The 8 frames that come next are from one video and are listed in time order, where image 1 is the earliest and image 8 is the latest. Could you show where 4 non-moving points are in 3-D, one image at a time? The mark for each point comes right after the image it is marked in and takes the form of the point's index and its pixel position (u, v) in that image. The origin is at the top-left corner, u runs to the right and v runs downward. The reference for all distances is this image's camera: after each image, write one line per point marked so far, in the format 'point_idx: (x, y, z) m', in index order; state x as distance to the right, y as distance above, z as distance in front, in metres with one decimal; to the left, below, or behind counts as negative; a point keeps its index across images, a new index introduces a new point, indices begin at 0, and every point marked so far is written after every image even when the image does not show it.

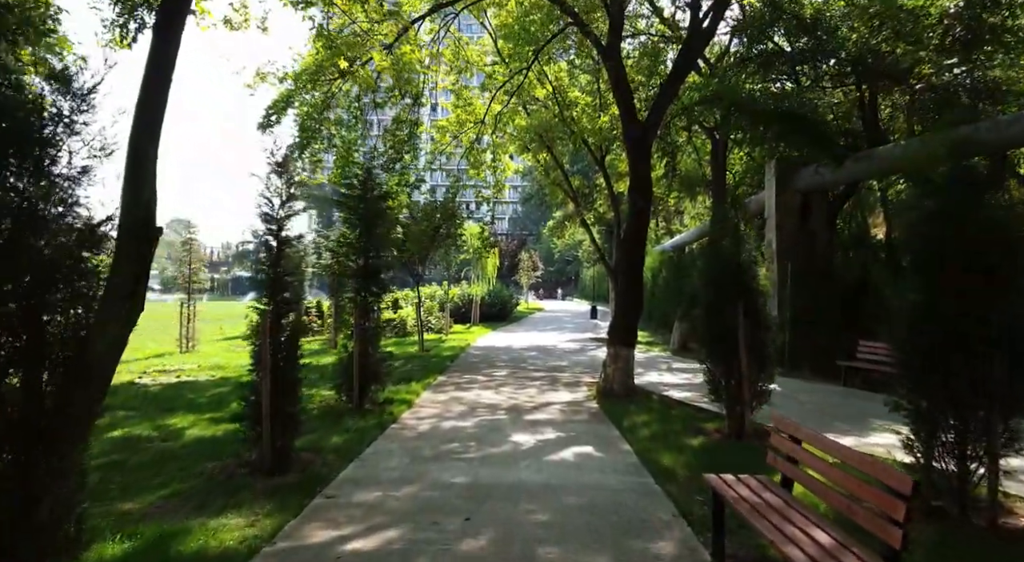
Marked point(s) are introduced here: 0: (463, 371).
0: (-1.1, -1.9, +12.2) m
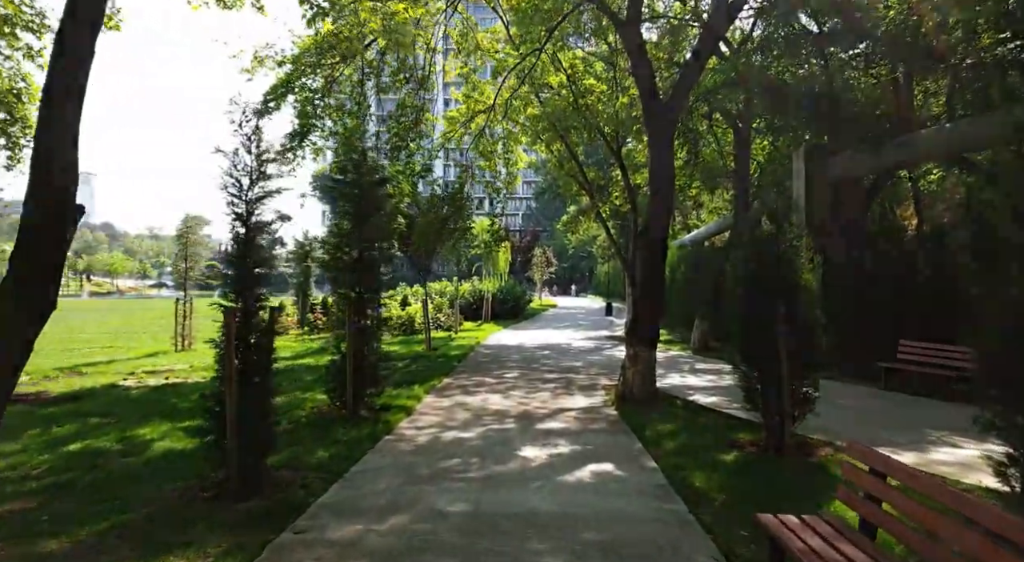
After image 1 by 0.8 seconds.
0: (-0.8, -1.8, +11.4) m
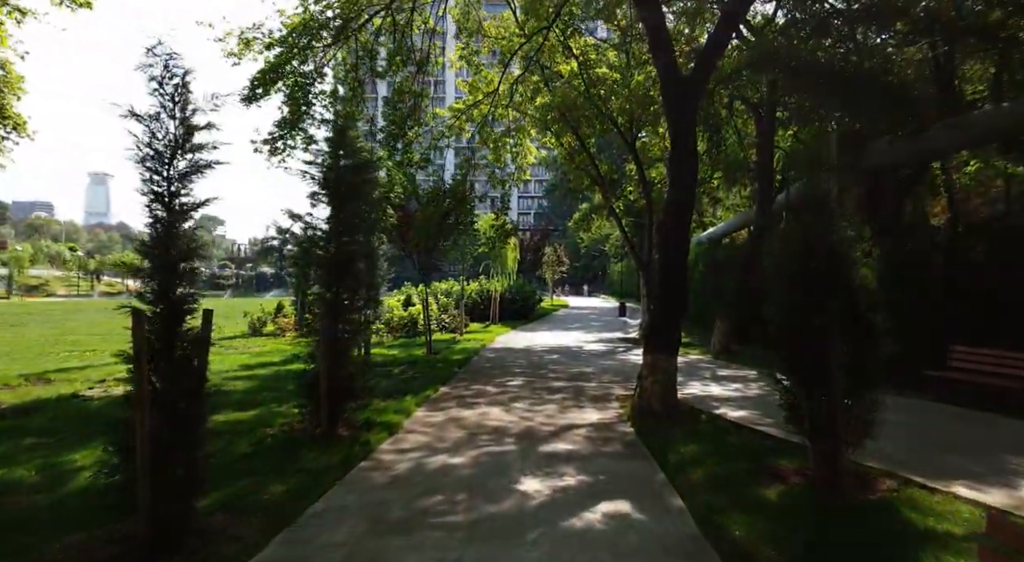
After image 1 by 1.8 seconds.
0: (-0.8, -1.8, +10.4) m
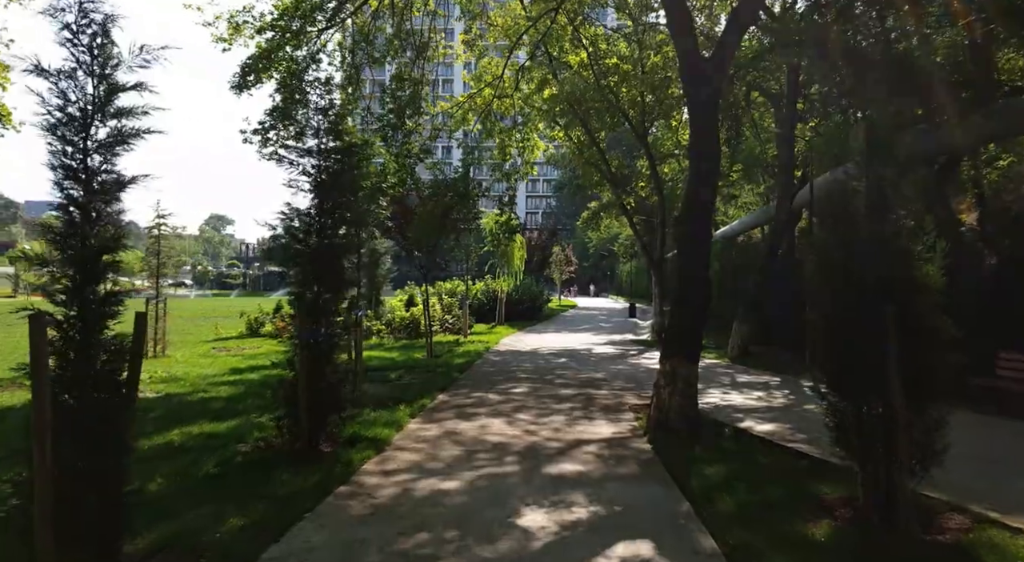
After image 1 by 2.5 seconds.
0: (-0.7, -1.8, +9.6) m
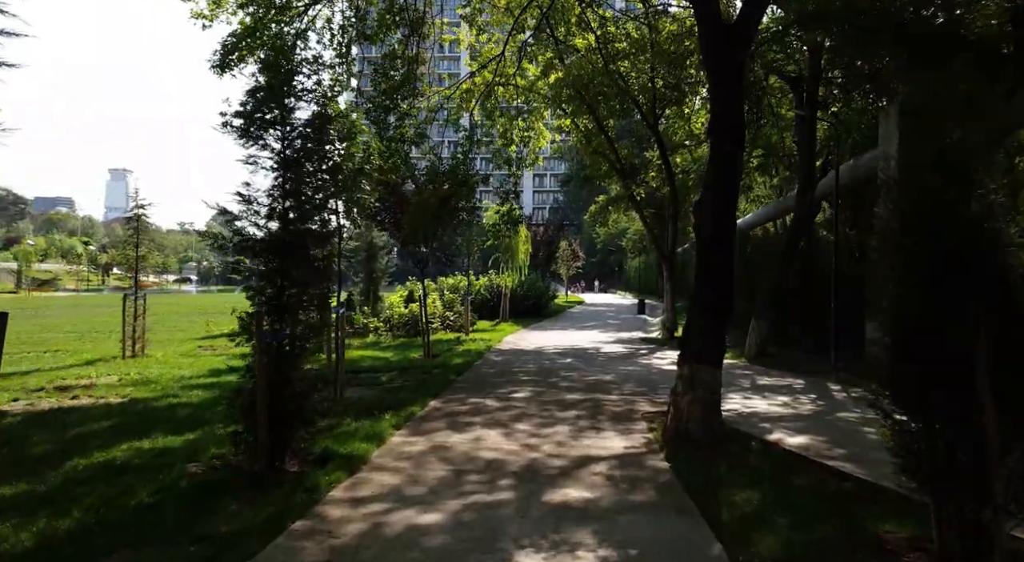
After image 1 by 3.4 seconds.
0: (-0.7, -1.7, +8.8) m
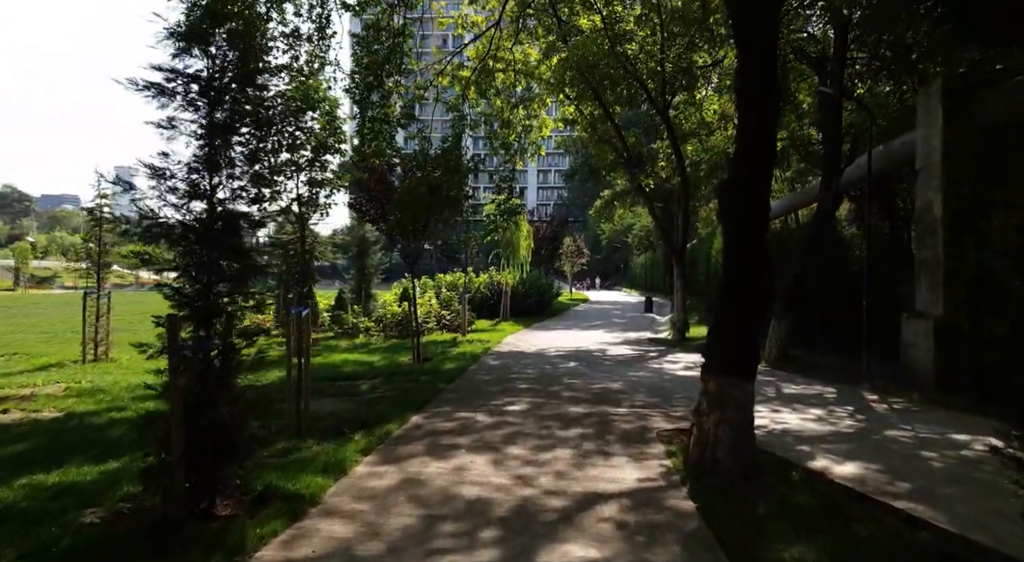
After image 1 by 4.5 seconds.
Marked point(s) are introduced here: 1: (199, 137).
0: (-0.7, -1.7, +7.7) m
1: (-2.3, +1.1, +4.2) m
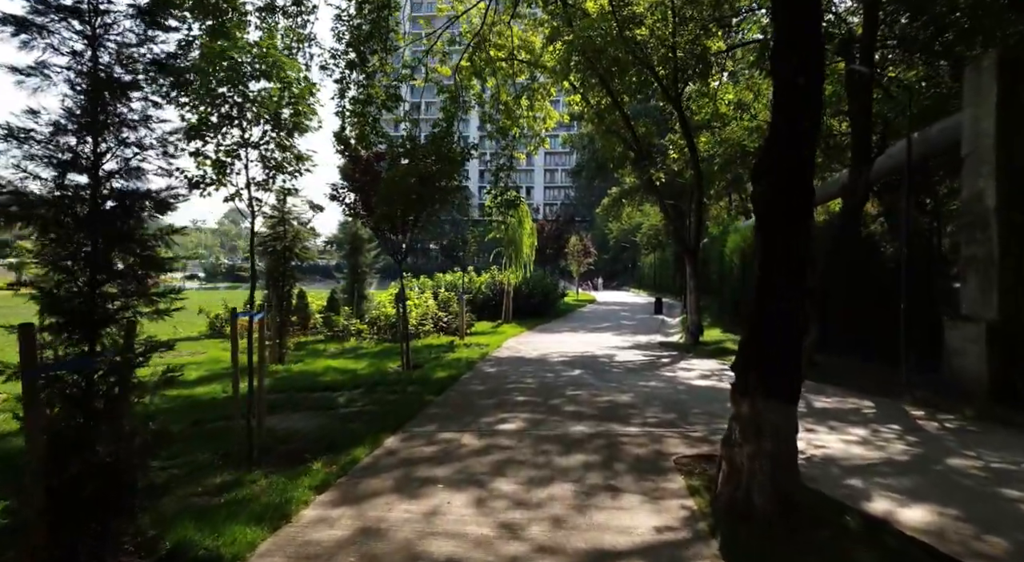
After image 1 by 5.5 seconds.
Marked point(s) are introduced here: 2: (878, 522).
0: (-0.8, -1.7, +6.7) m
1: (-2.4, +1.1, +3.2) m
2: (+2.7, -1.8, +4.3) m
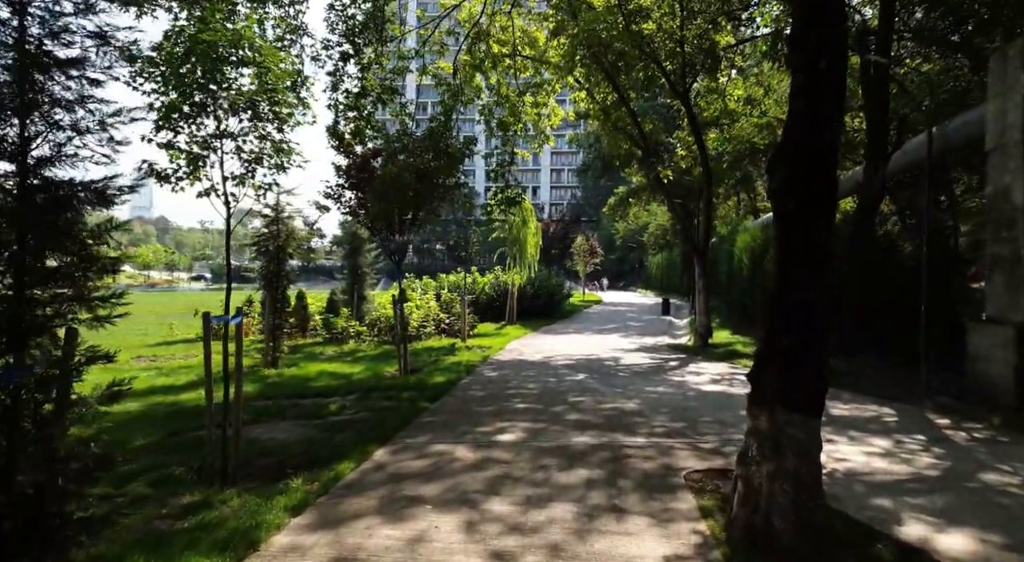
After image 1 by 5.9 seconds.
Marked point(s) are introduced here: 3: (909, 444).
0: (-0.8, -1.7, +6.3) m
1: (-2.5, +1.1, +2.8) m
2: (+2.7, -1.8, +3.9) m
3: (+4.5, -1.8, +6.4) m
